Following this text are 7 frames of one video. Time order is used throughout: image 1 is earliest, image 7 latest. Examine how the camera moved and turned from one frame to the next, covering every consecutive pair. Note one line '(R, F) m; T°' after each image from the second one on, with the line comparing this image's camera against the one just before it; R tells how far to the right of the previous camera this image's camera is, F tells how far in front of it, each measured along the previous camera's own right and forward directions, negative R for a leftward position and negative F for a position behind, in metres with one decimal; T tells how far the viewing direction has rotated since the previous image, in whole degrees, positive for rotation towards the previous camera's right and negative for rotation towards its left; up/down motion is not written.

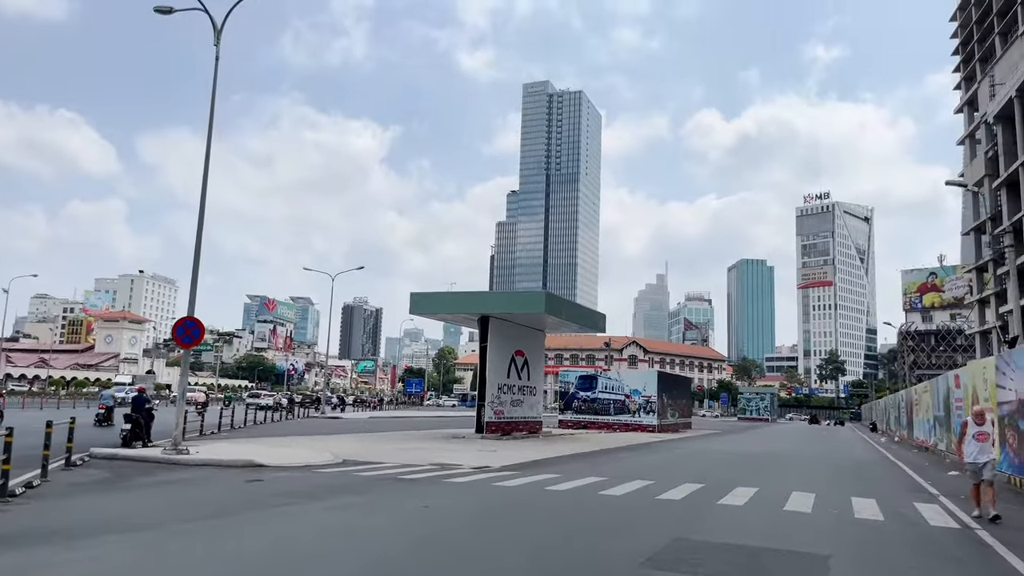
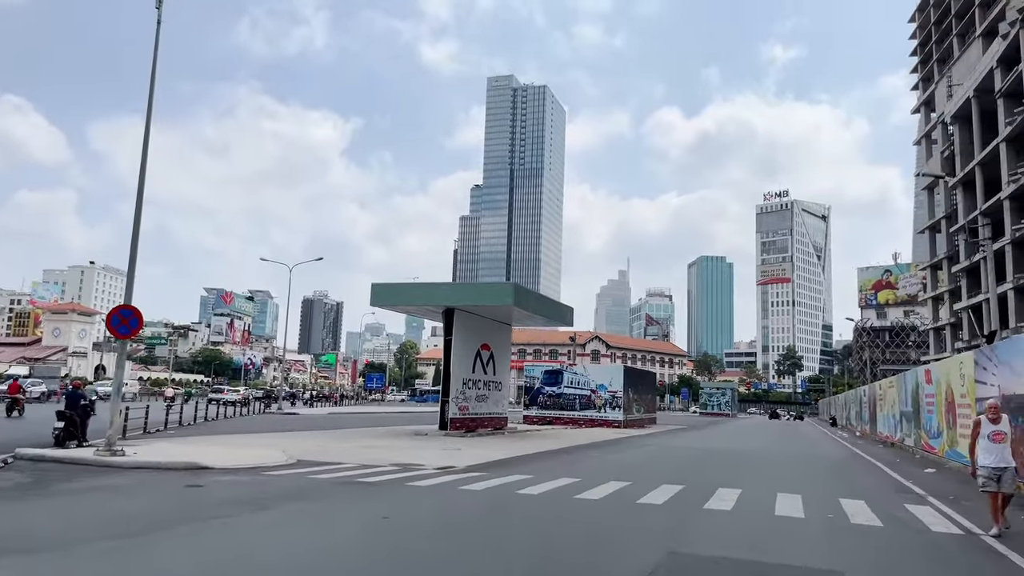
(-0.1, +1.0) m; +3°
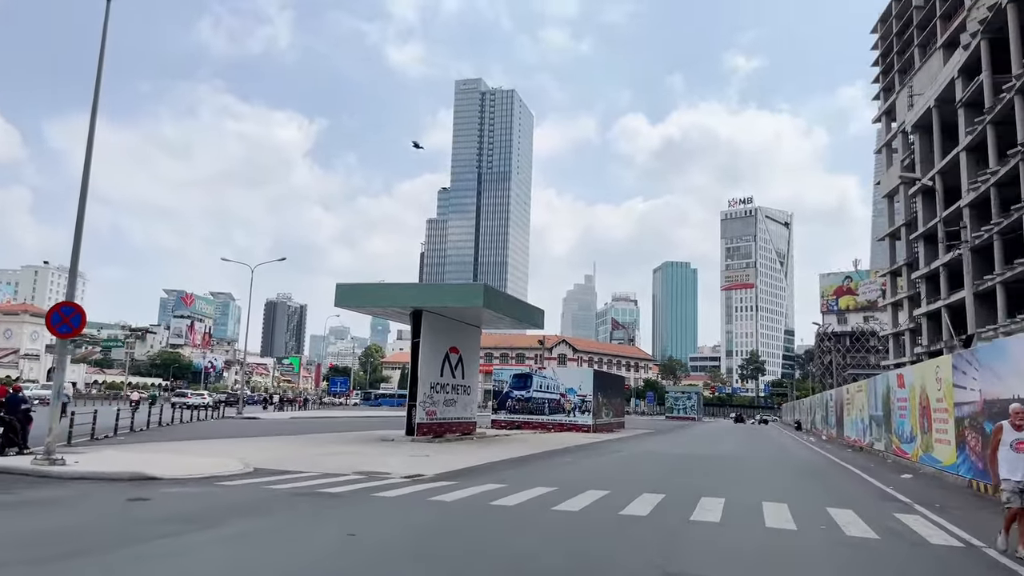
(-0.1, +0.7) m; +3°
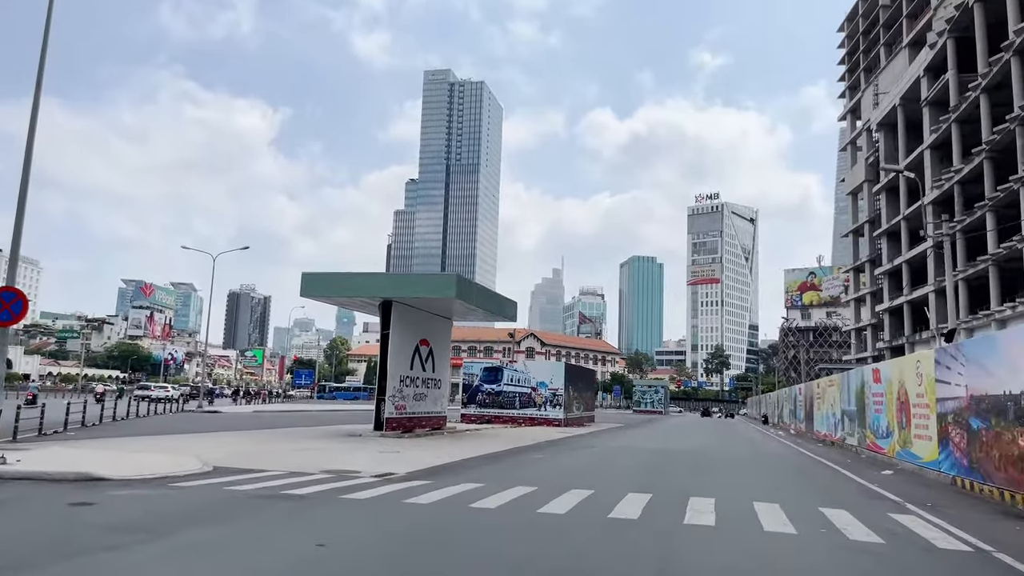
(-0.2, +0.7) m; +3°
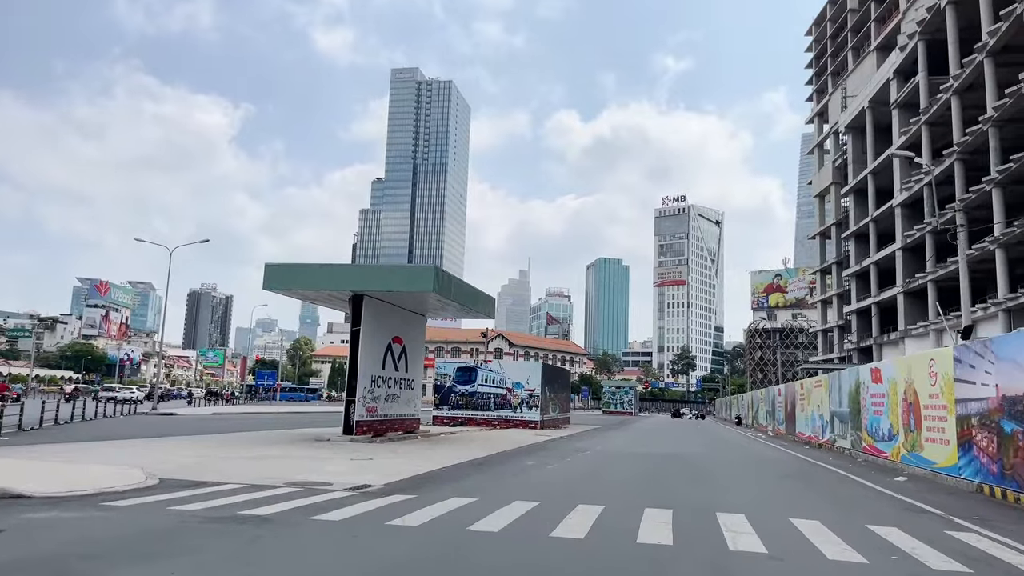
(-0.5, +1.6) m; +3°
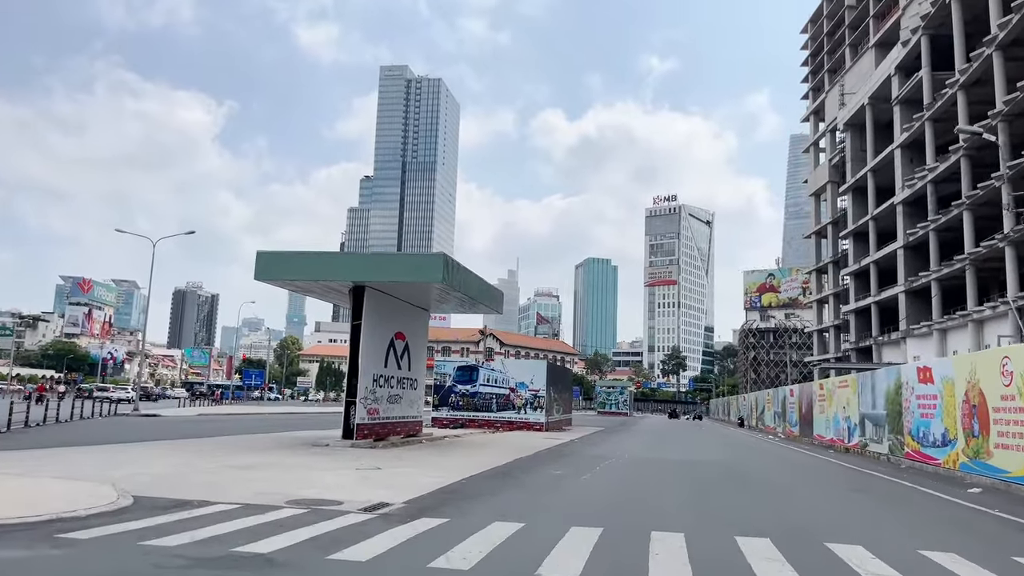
(-0.8, +1.9) m; +1°
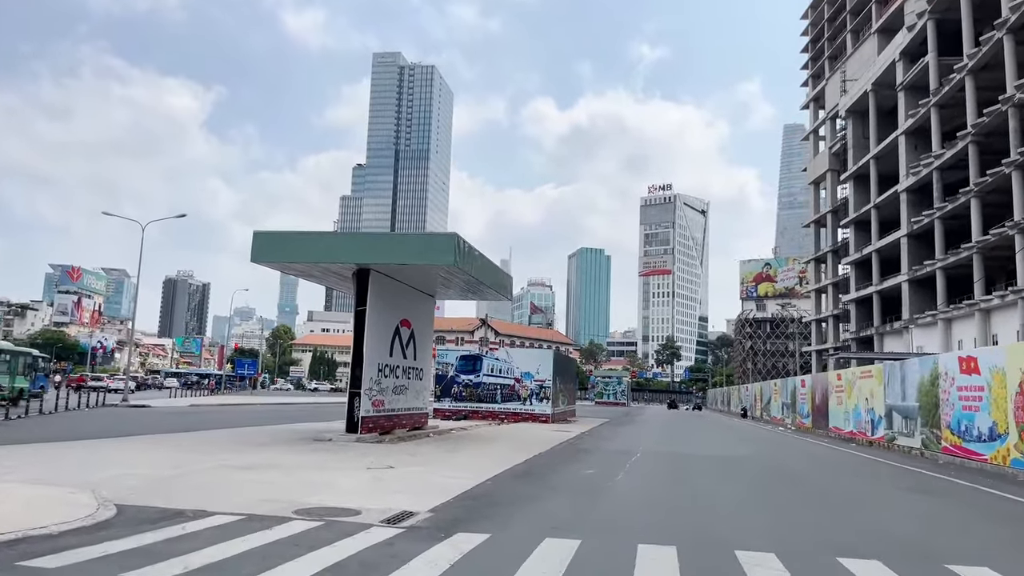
(-0.6, +1.4) m; +1°
